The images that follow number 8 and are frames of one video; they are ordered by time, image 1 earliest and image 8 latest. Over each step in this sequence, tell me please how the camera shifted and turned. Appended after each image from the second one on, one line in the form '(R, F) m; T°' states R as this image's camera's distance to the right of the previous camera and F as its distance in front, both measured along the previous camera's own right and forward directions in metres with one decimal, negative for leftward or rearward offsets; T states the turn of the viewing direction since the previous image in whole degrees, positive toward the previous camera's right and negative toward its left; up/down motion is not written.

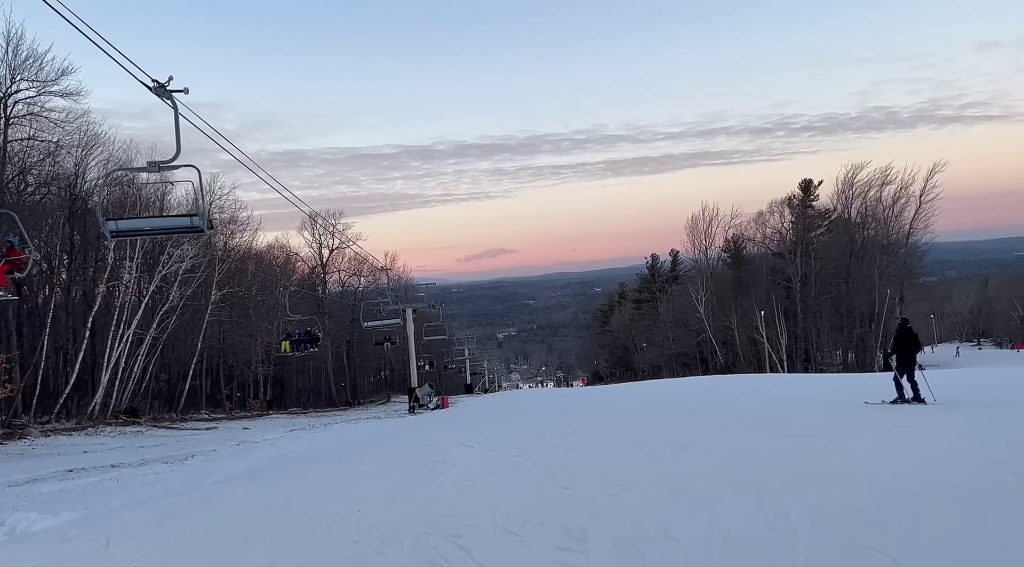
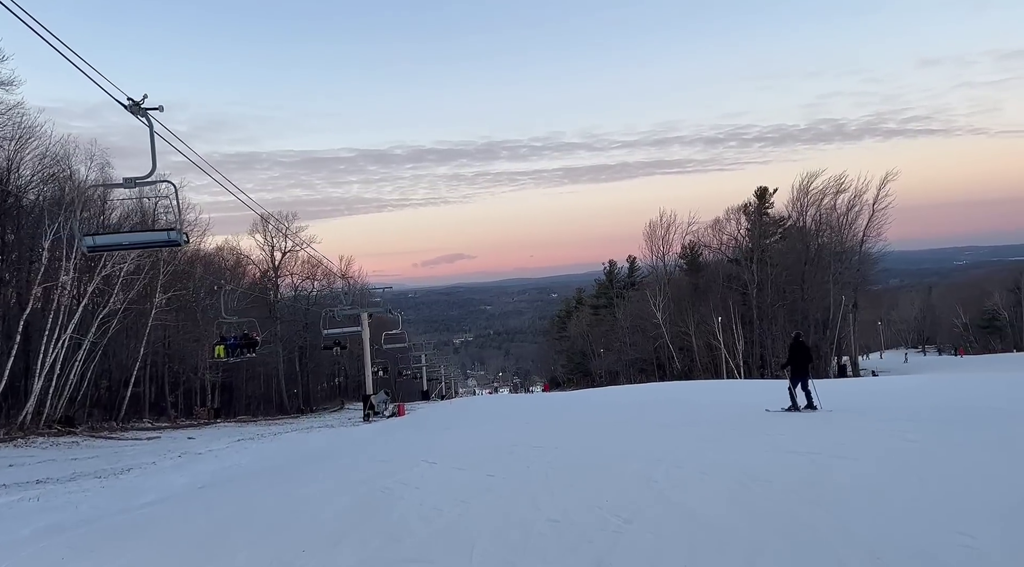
(0.0, +0.3) m; +2°
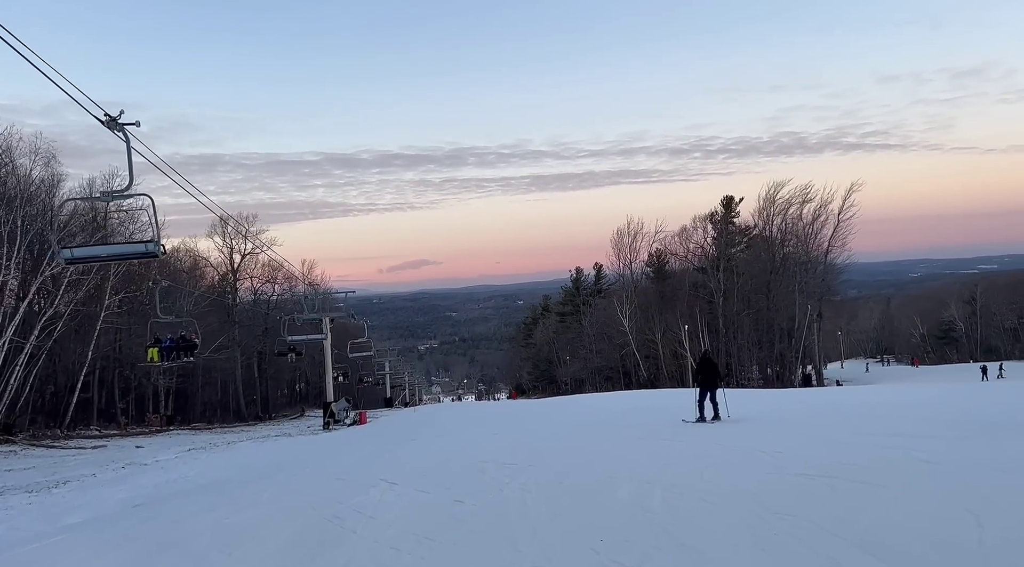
(0.0, +0.3) m; +2°
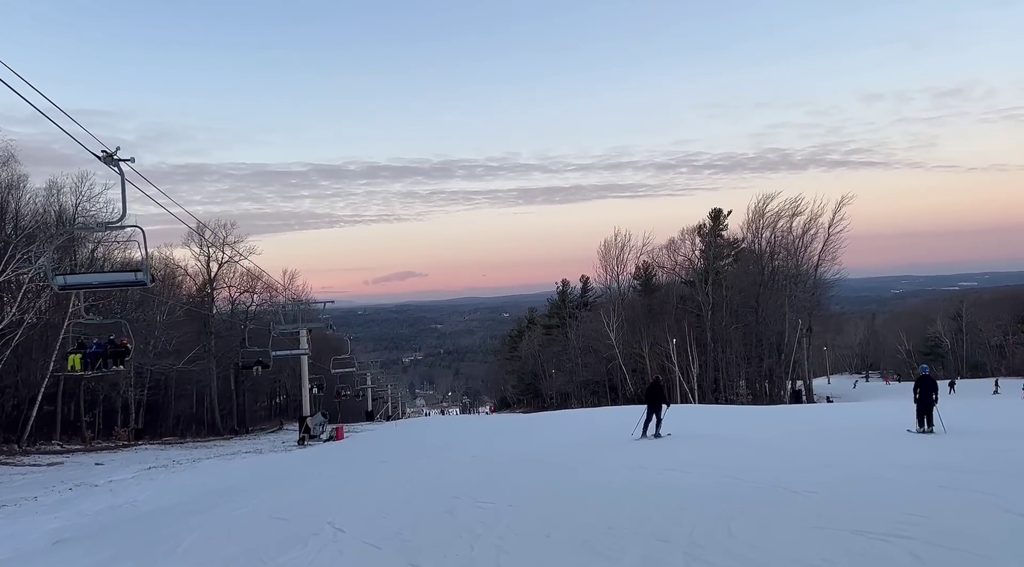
(0.0, +0.5) m; +1°
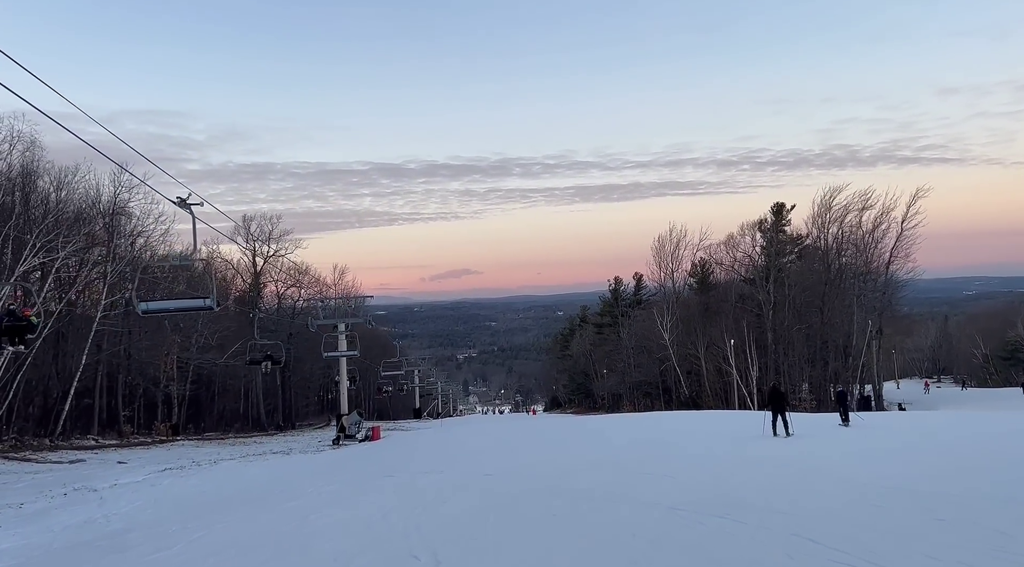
(+0.2, +1.5) m; -3°
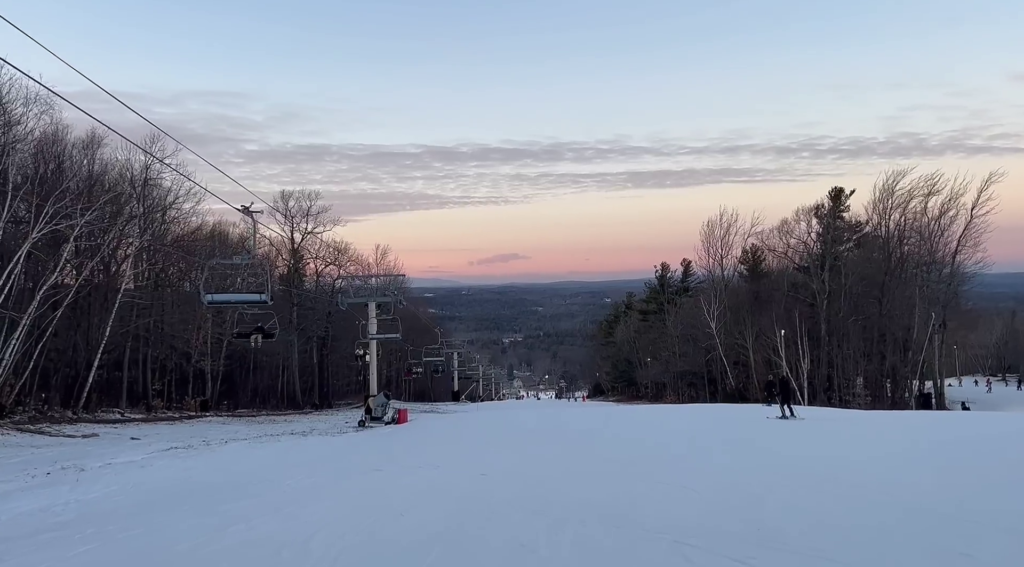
(+0.2, +1.3) m; -3°
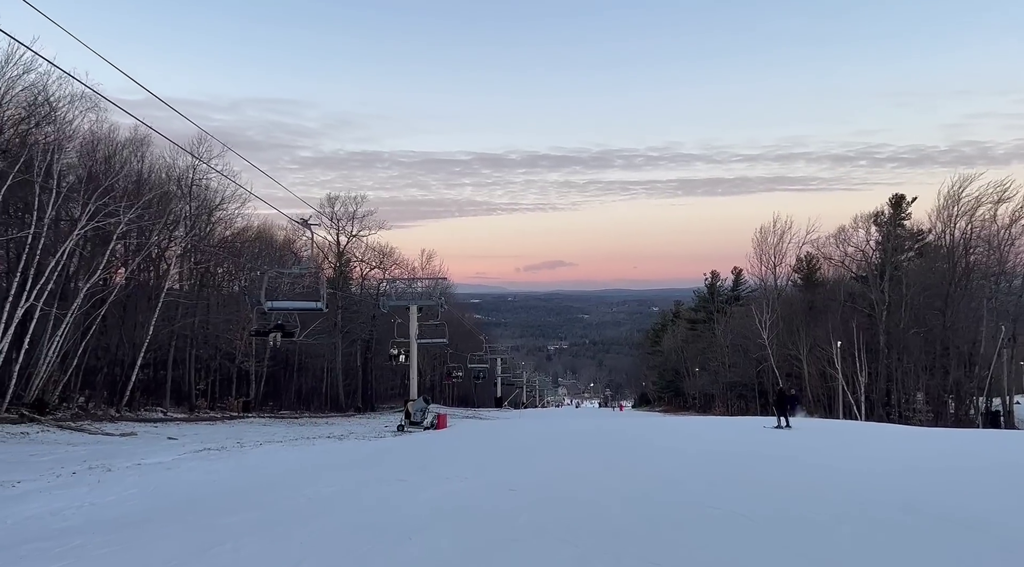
(0.0, +0.8) m; -2°
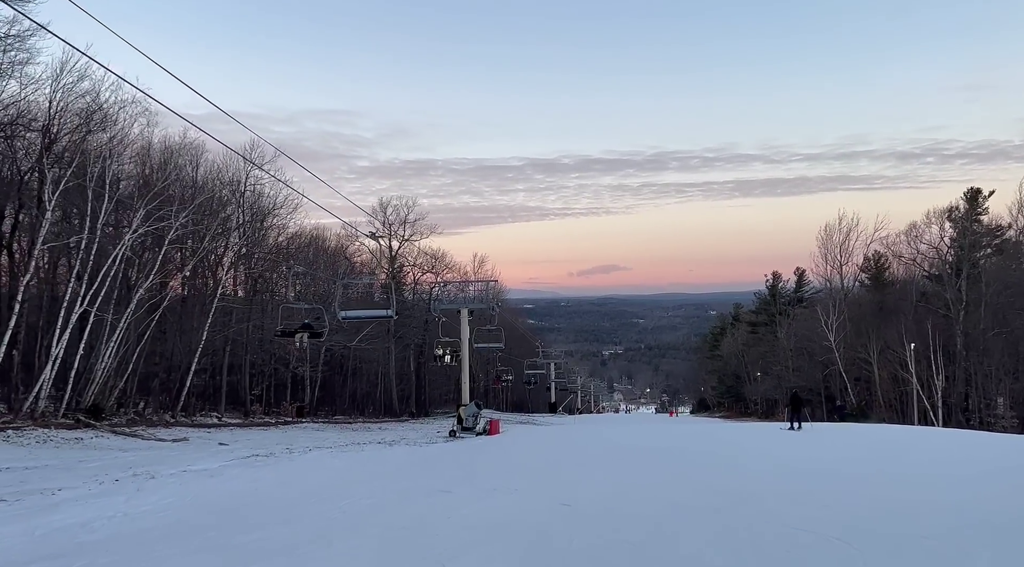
(0.0, +1.0) m; -3°
